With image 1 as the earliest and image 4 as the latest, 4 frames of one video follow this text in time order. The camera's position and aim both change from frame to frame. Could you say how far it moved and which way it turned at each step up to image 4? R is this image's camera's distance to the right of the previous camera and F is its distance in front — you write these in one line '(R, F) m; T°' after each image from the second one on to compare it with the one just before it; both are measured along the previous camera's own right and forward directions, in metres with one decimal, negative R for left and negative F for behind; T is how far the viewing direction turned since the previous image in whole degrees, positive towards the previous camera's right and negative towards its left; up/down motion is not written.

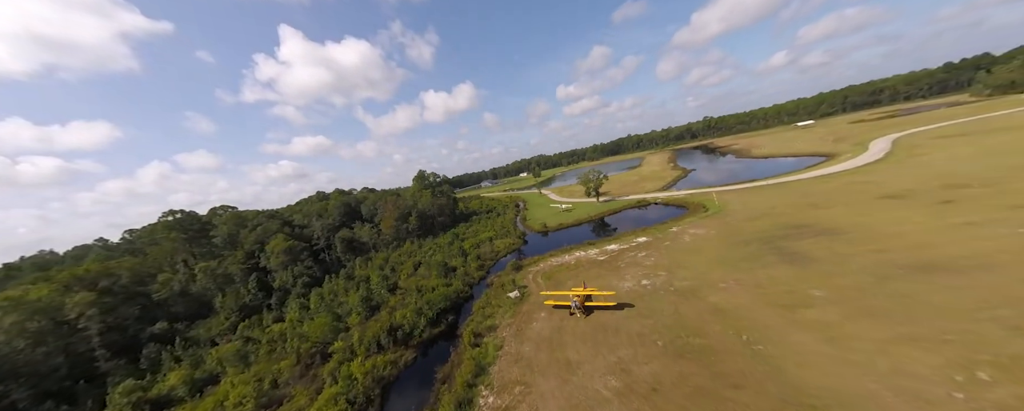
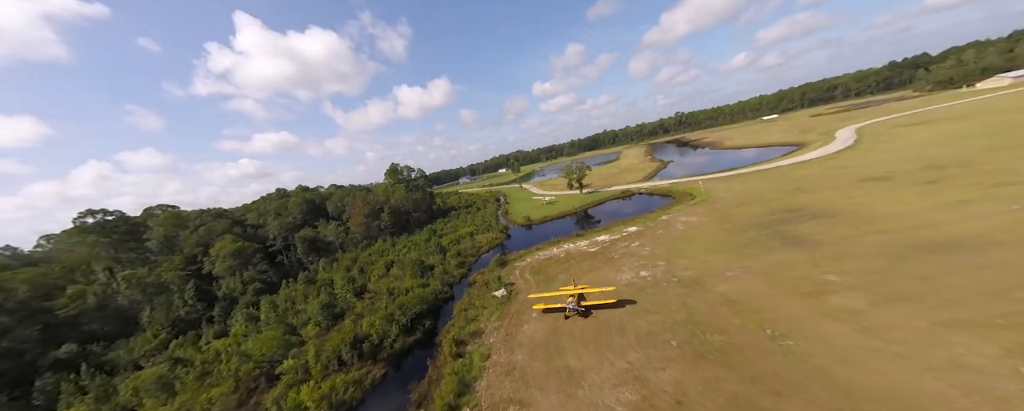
(-0.4, +3.3) m; +4°
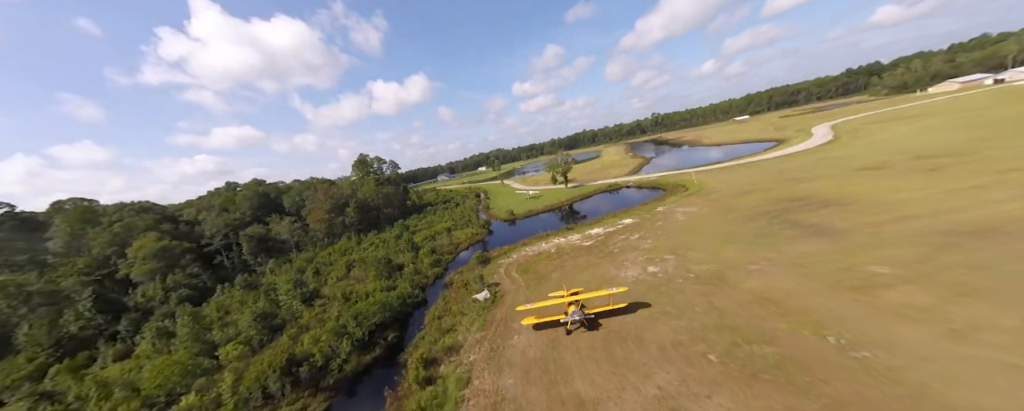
(-0.3, +4.3) m; +4°
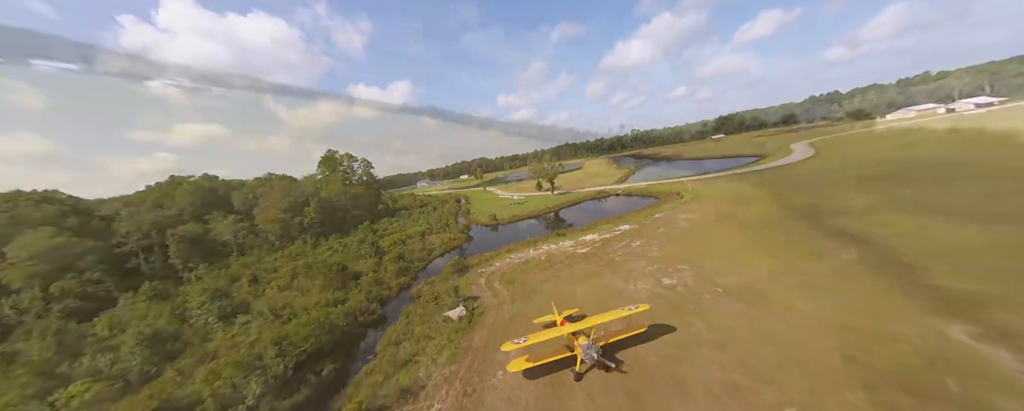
(-0.2, +4.2) m; +3°
